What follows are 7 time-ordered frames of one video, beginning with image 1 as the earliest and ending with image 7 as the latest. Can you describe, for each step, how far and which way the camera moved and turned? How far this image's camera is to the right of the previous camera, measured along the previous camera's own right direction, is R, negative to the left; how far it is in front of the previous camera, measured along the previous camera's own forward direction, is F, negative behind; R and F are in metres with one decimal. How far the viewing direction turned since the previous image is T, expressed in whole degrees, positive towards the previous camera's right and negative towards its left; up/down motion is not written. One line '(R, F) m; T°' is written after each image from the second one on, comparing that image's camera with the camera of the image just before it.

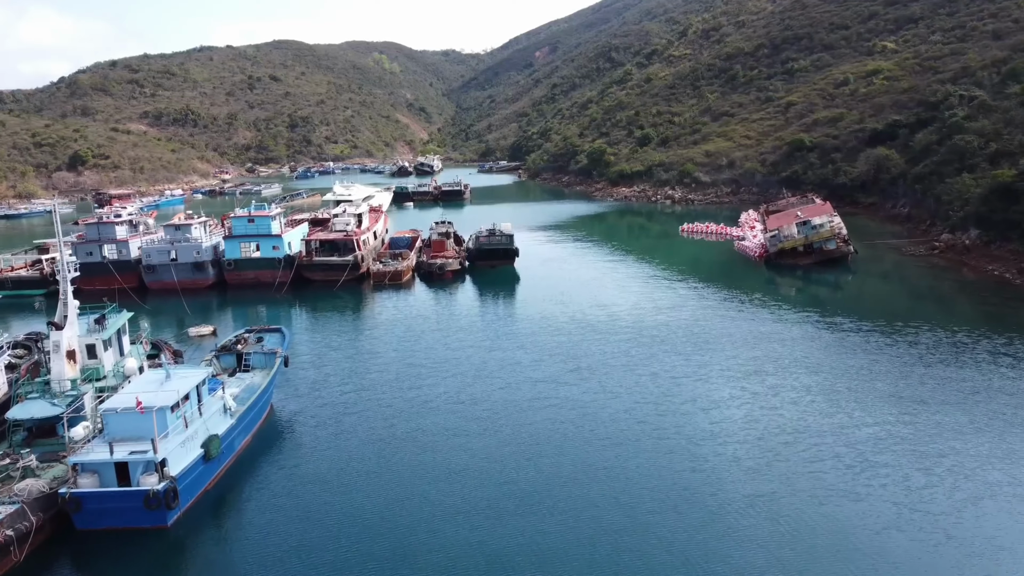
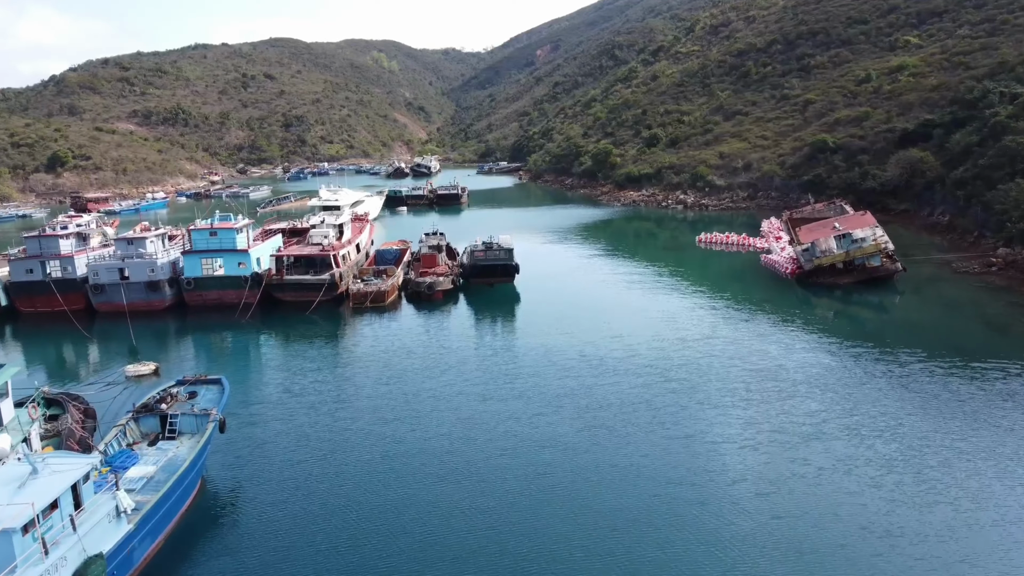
(+0.1, +4.3) m; 0°
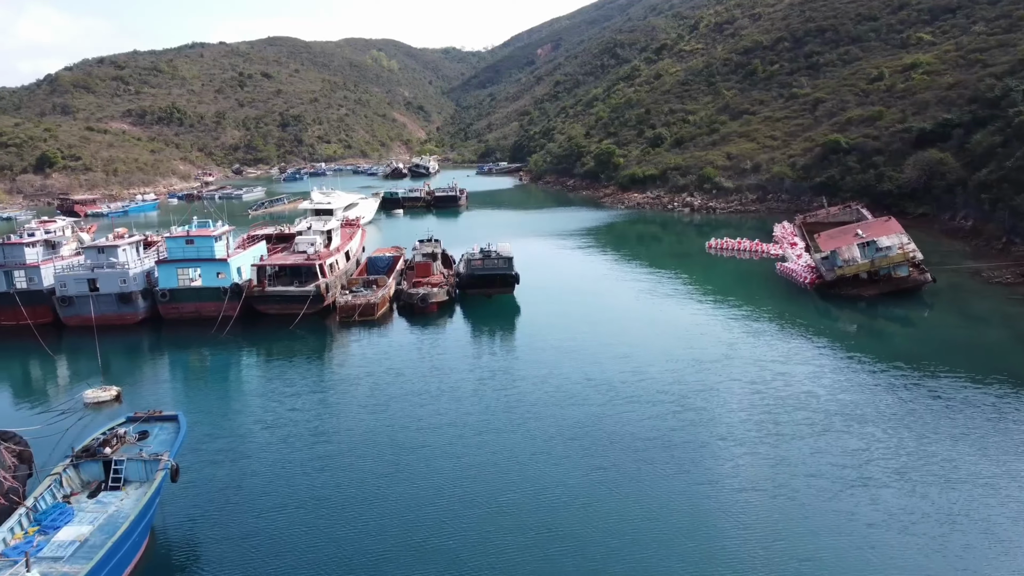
(0.0, +2.1) m; 0°
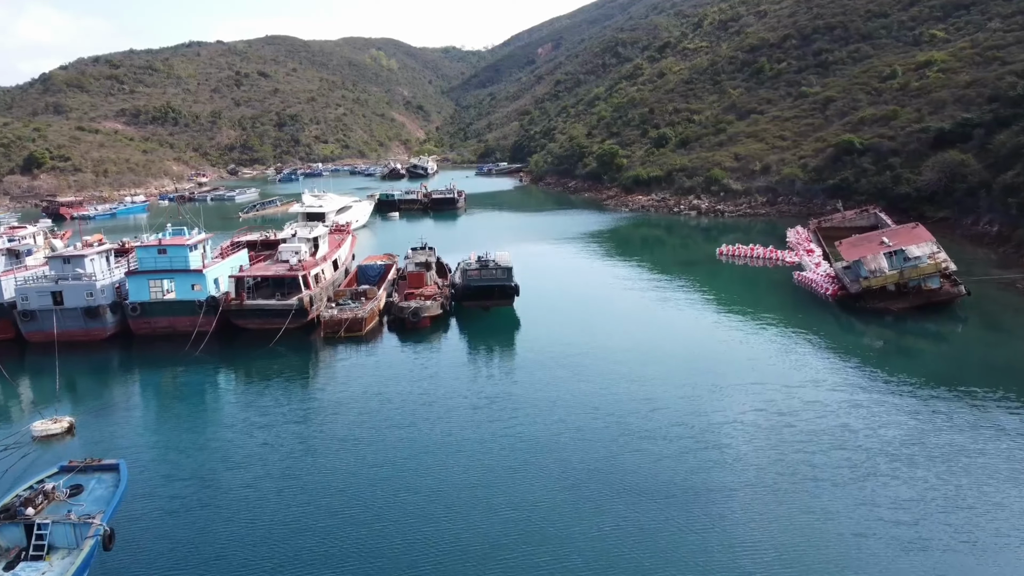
(0.0, +2.2) m; 0°
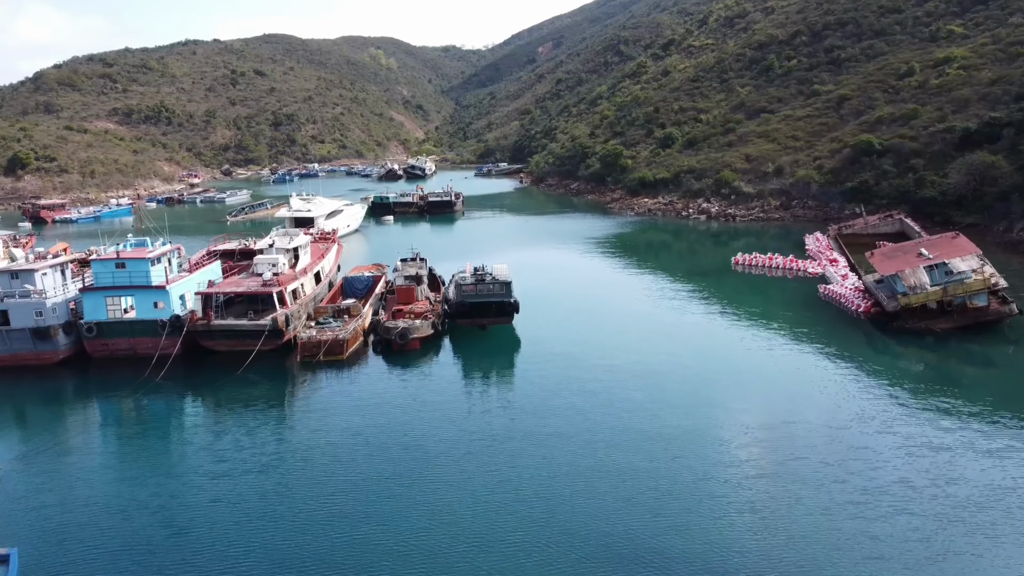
(+0.1, +2.7) m; 0°
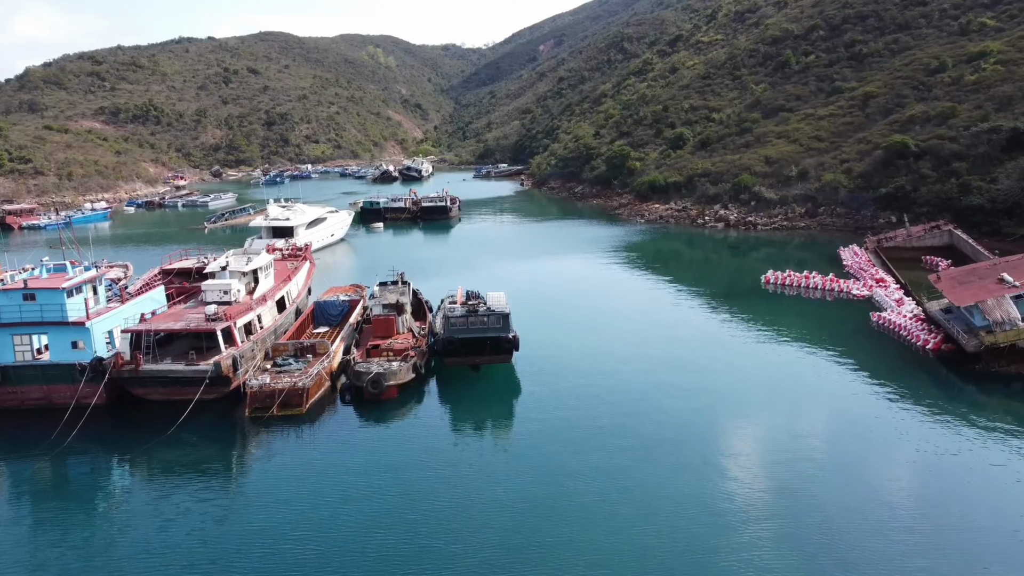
(+0.1, +4.3) m; 0°
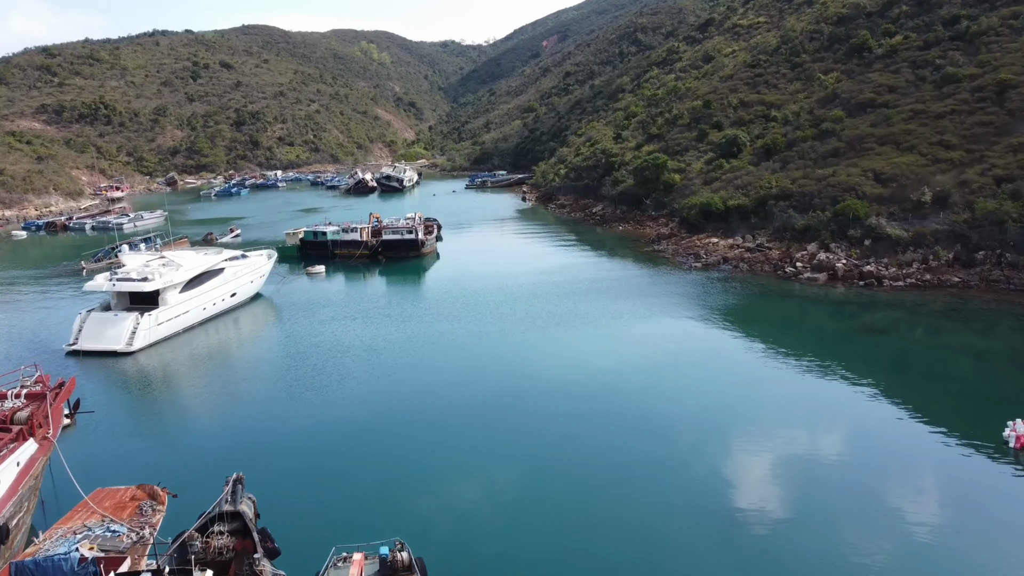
(+0.3, +15.6) m; 0°
